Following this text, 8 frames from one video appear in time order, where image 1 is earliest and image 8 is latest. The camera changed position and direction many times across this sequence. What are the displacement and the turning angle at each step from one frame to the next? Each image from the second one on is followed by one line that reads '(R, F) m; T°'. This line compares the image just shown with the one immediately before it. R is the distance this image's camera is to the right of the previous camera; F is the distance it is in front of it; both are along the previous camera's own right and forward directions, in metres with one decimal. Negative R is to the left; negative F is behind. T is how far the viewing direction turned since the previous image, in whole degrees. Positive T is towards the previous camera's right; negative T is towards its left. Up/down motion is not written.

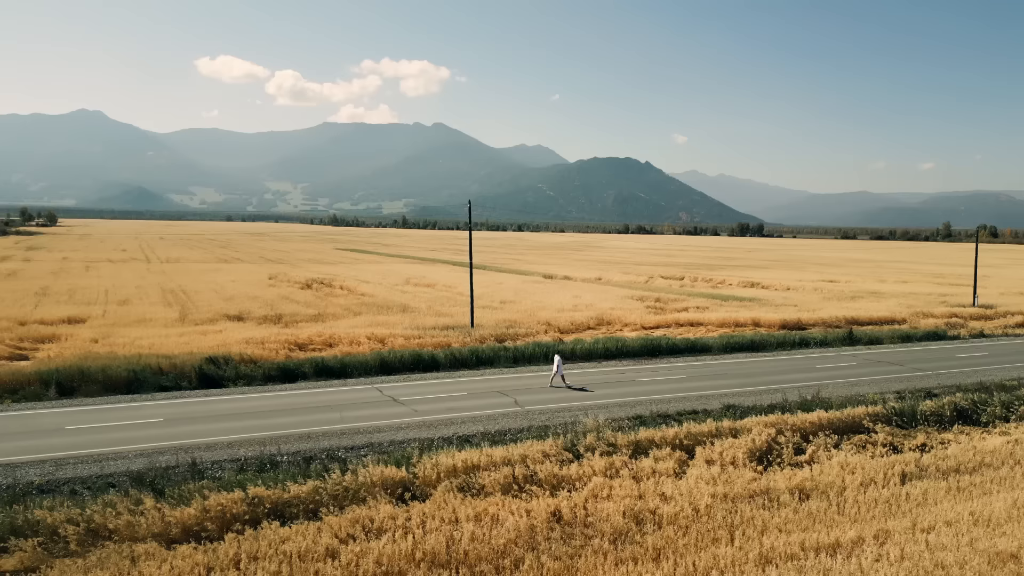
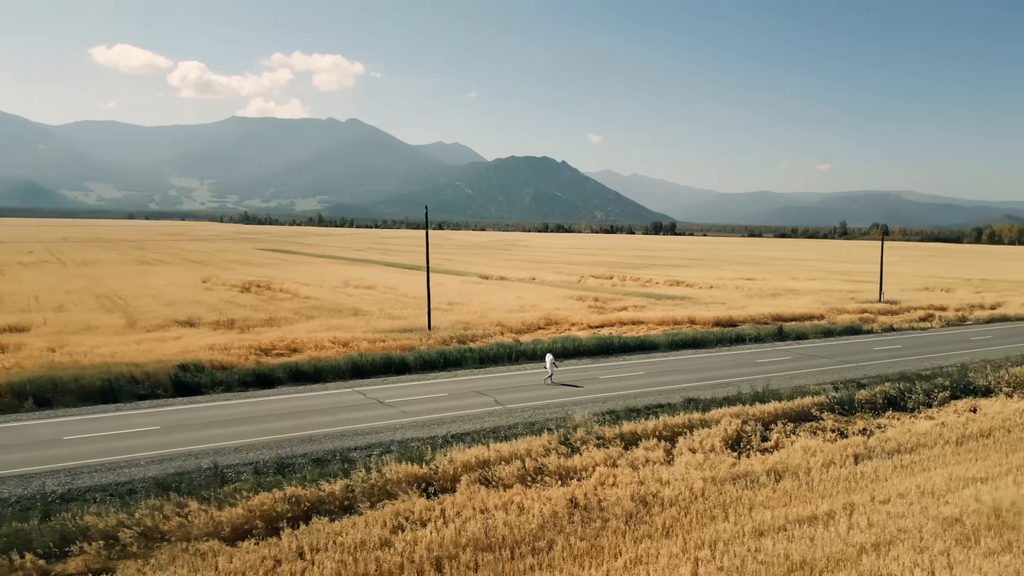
(-1.4, -0.9) m; +6°
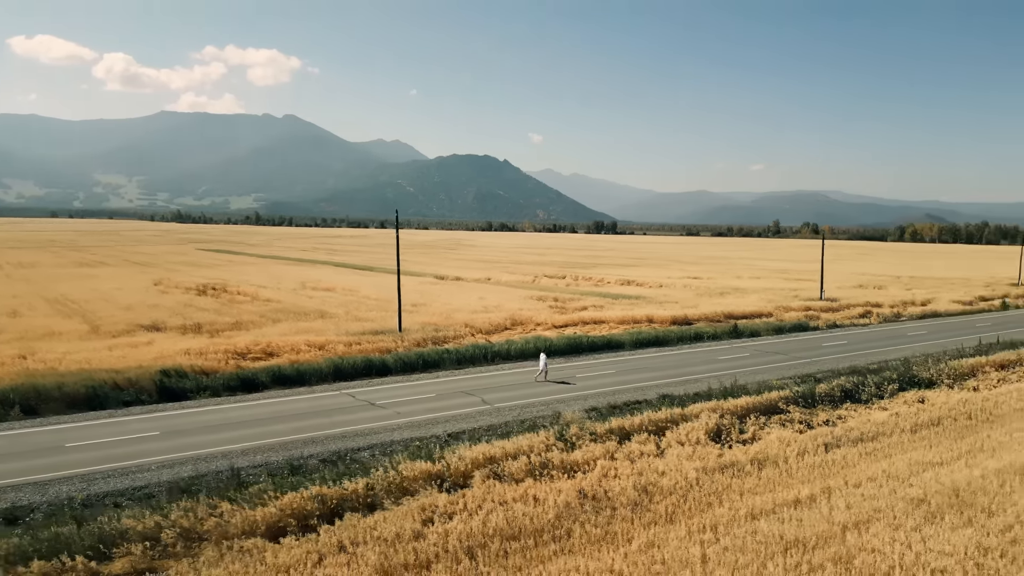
(-1.0, -0.6) m; +4°
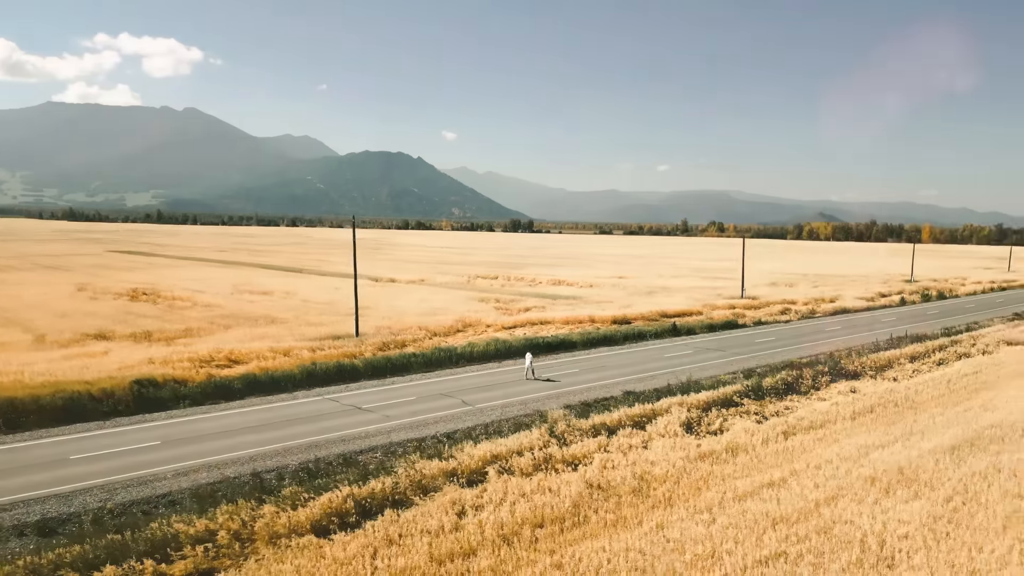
(-1.6, -0.9) m; +6°
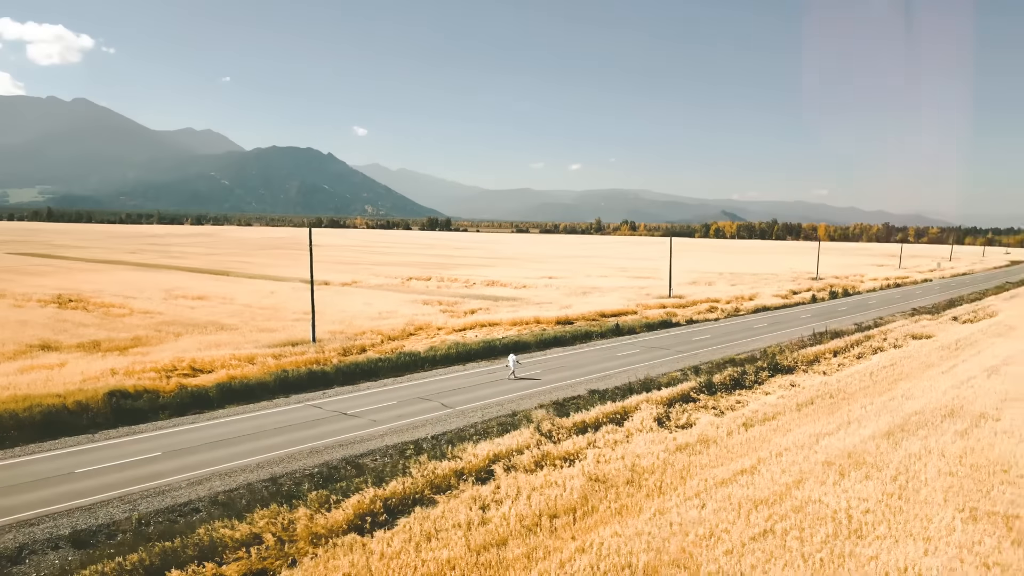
(-1.6, -0.9) m; +6°
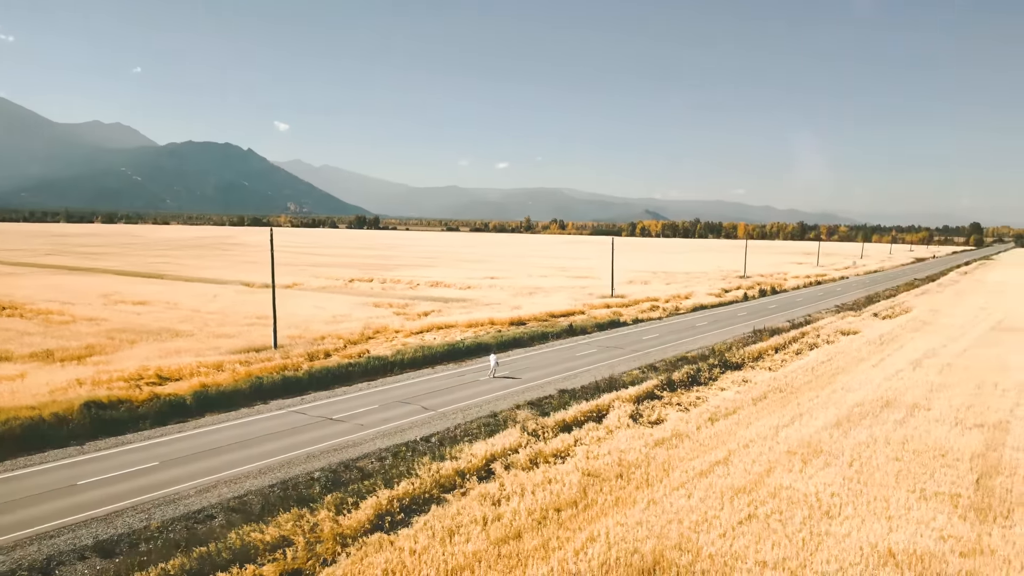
(-1.3, -0.8) m; +5°
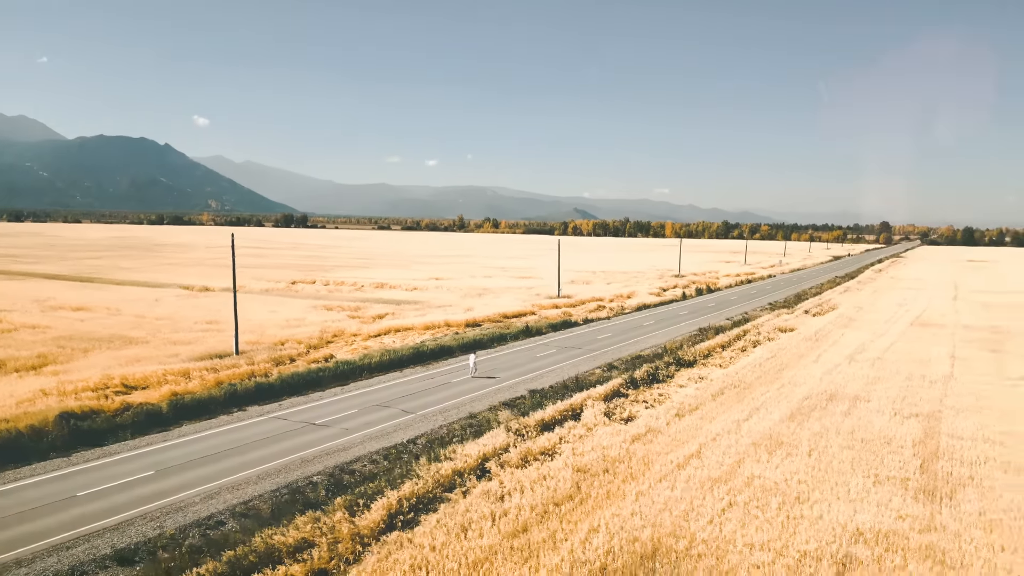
(-1.2, -0.7) m; +5°
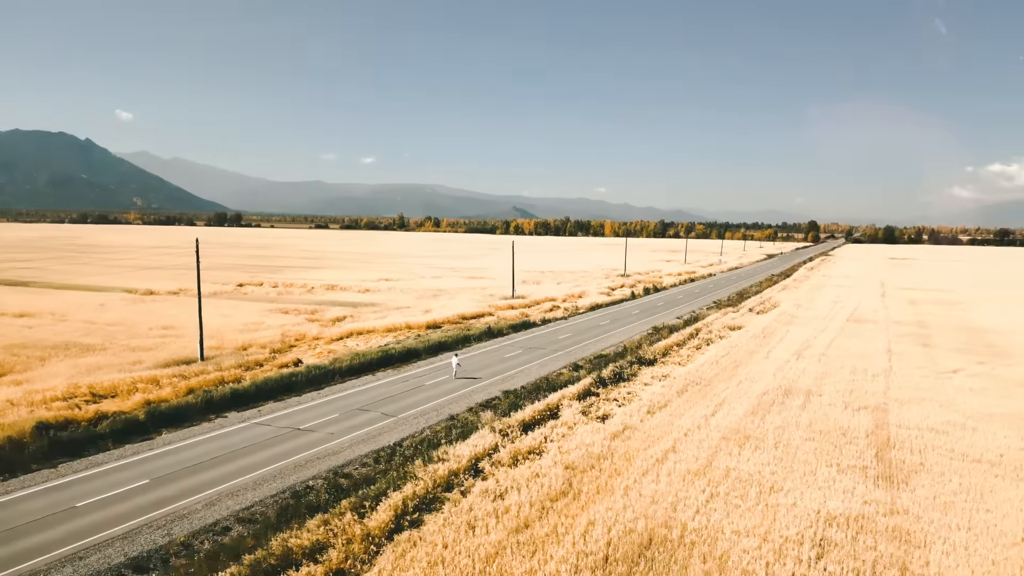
(-1.0, -0.6) m; +4°
